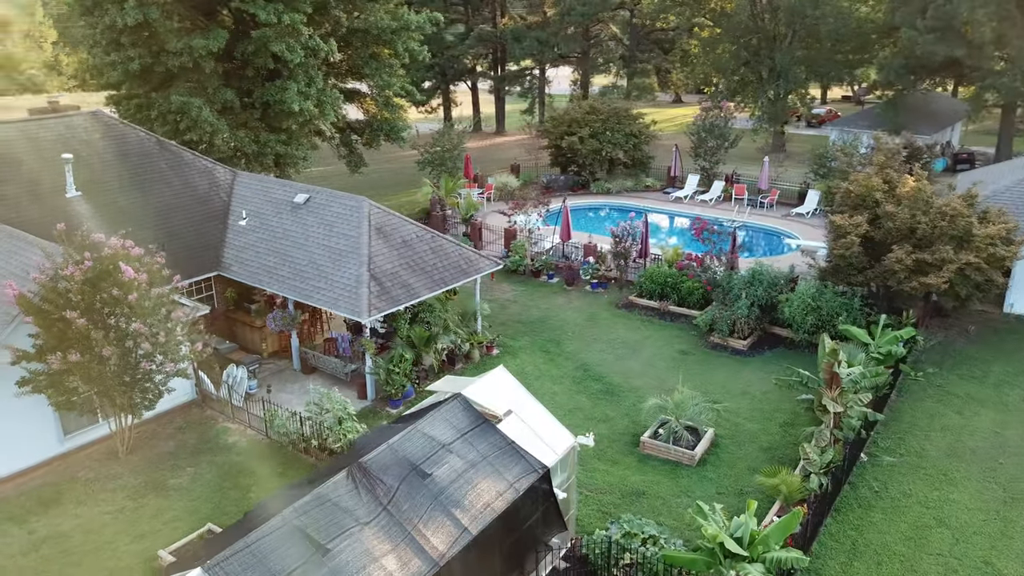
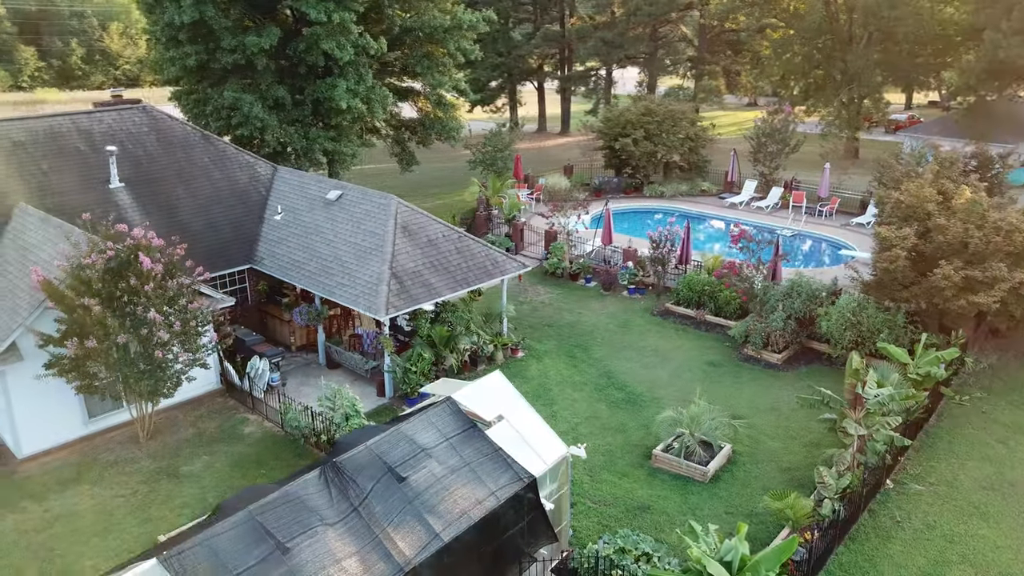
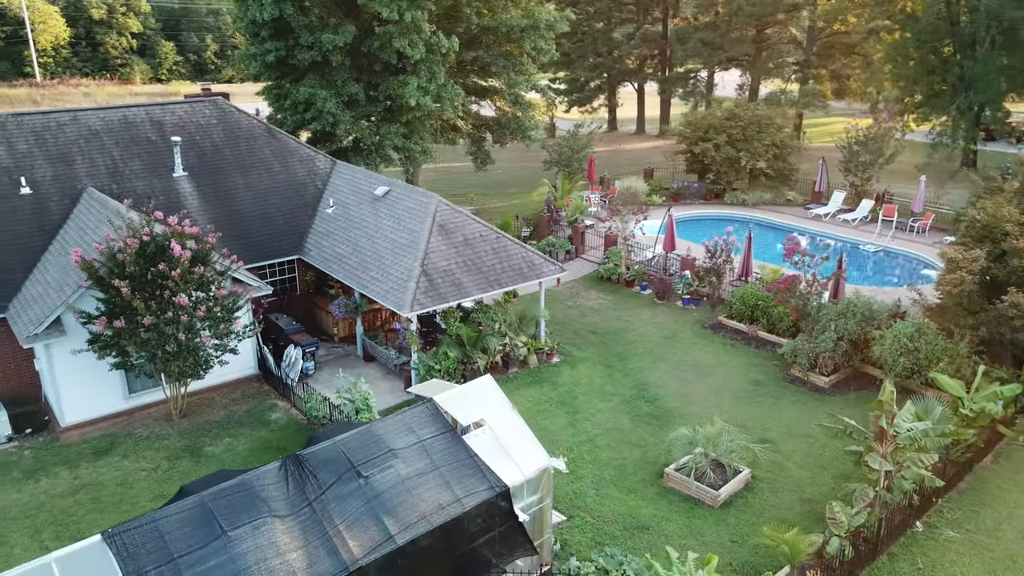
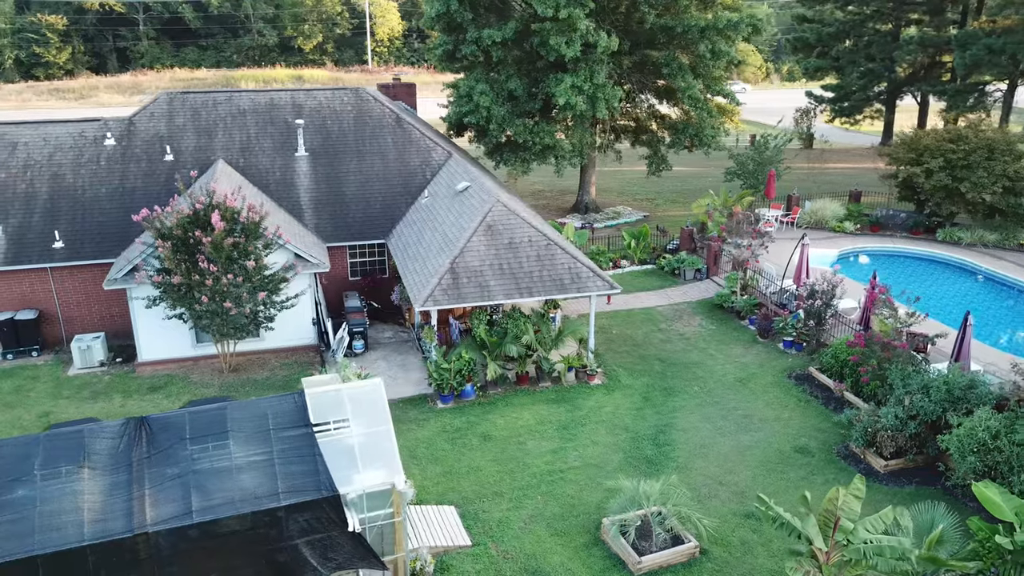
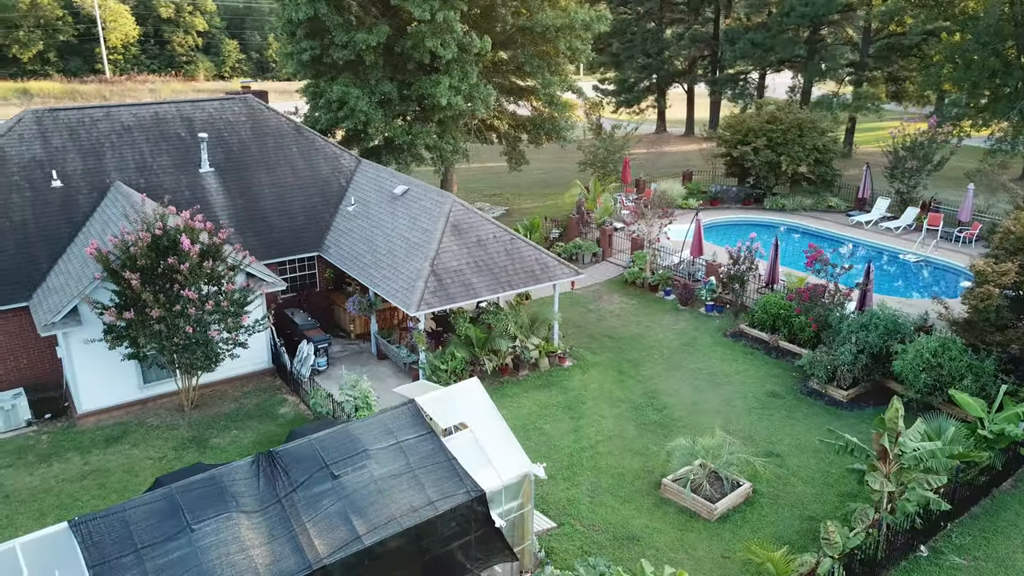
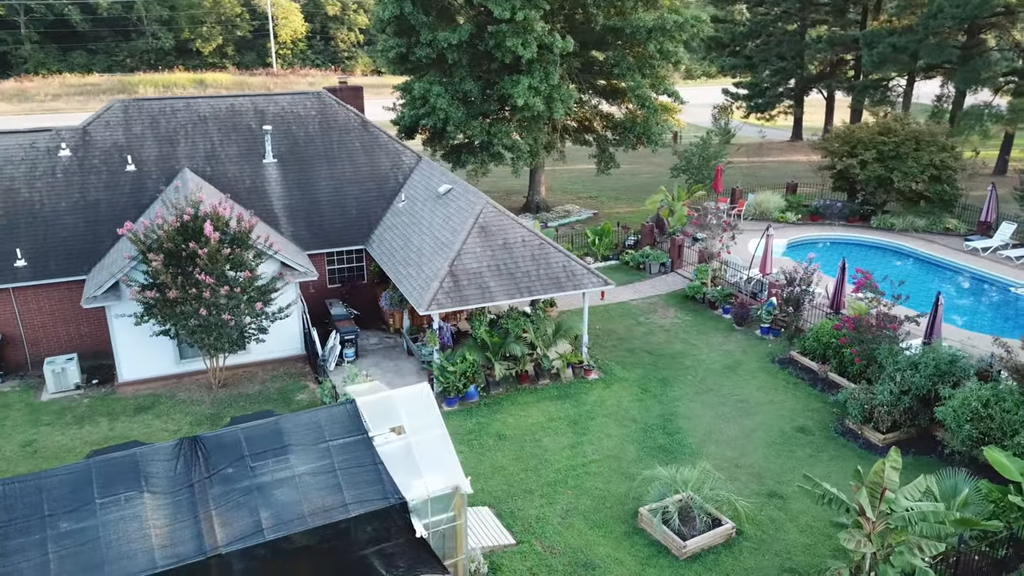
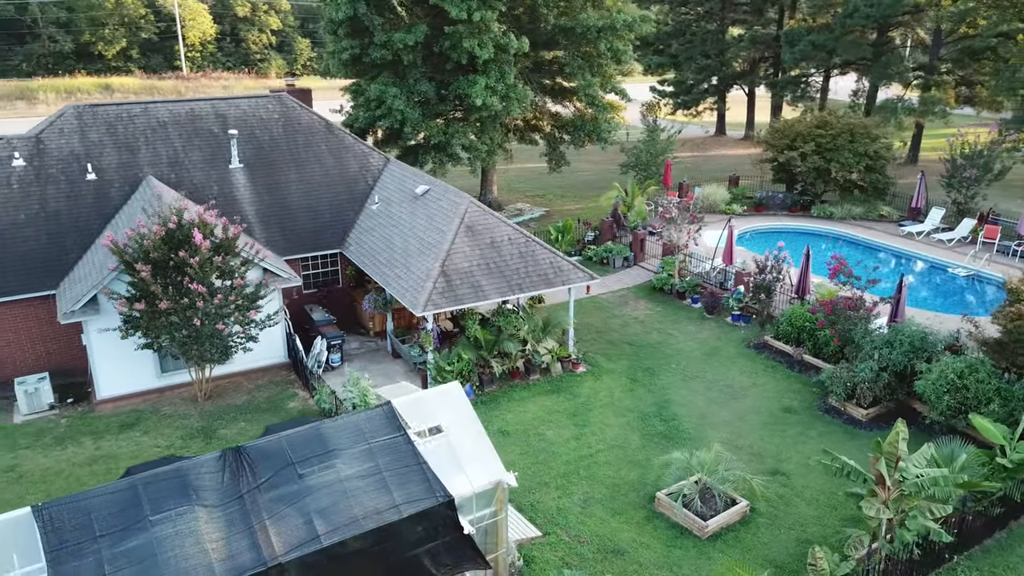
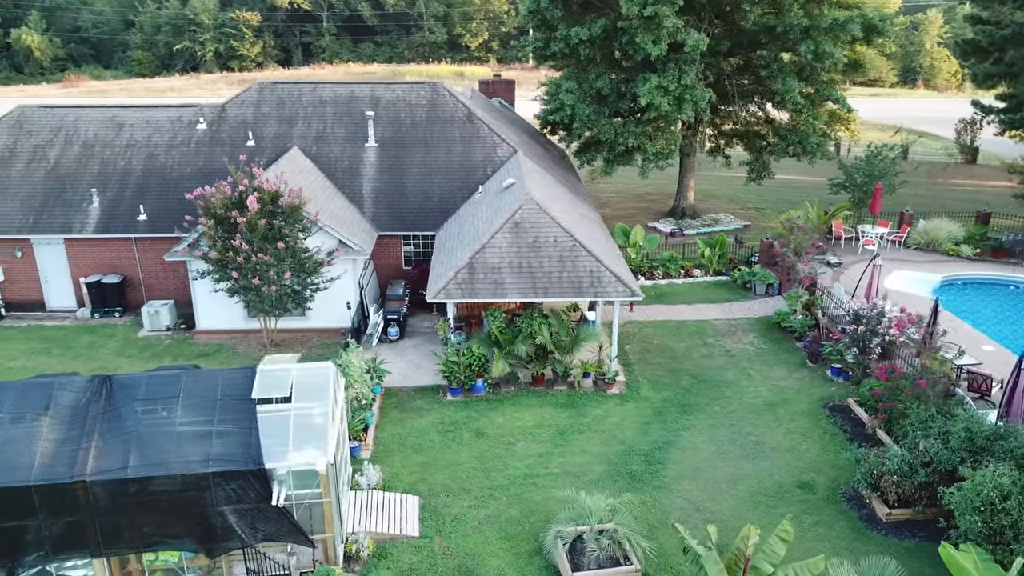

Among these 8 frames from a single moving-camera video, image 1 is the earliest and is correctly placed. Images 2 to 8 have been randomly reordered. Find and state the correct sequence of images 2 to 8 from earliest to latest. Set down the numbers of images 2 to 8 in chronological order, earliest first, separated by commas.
2, 3, 5, 7, 6, 4, 8
